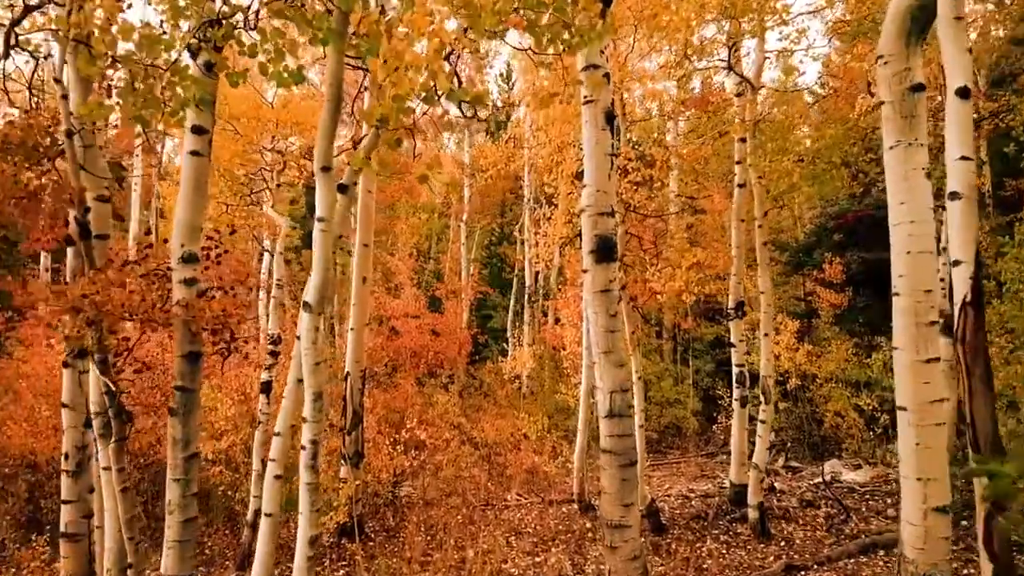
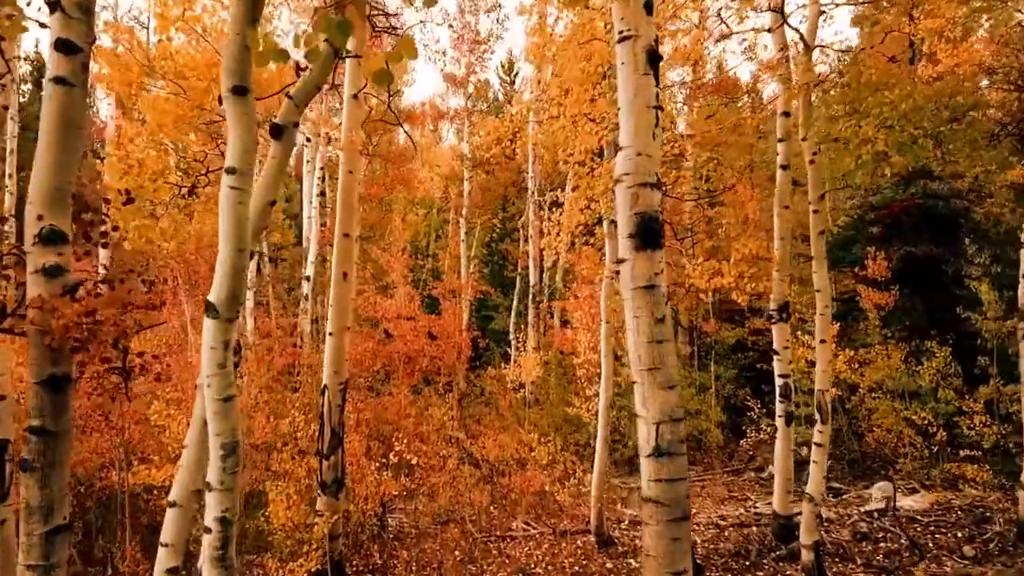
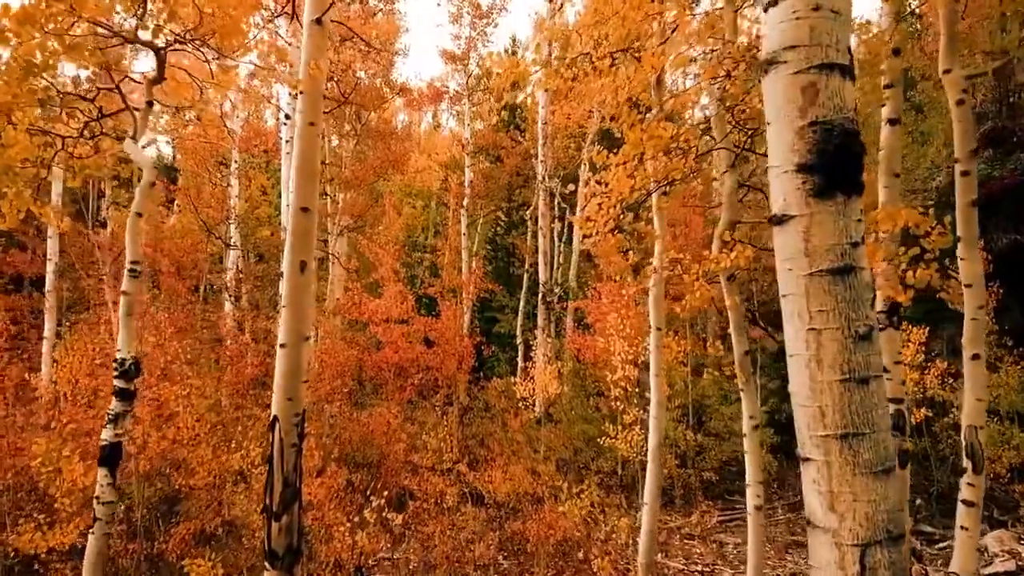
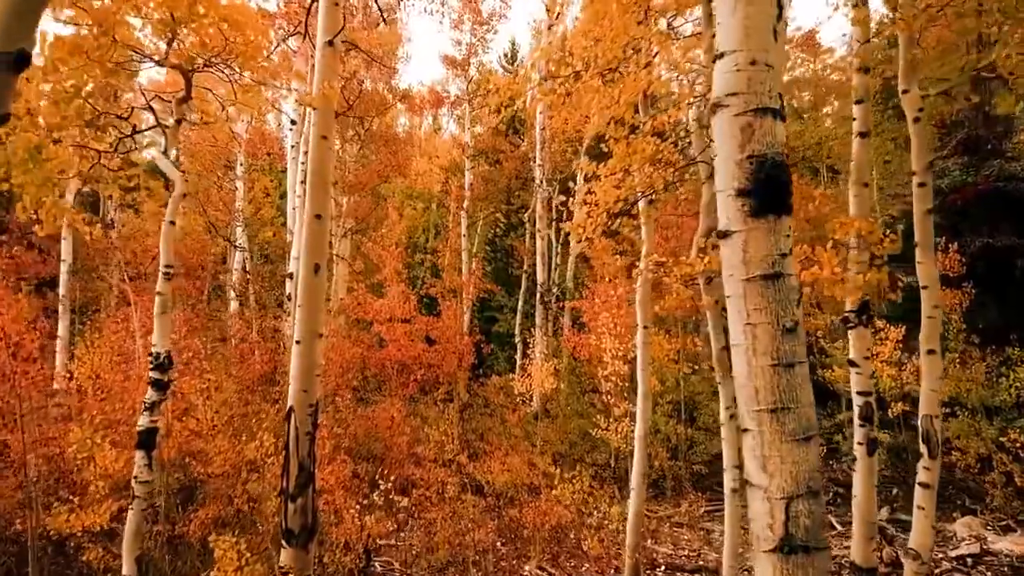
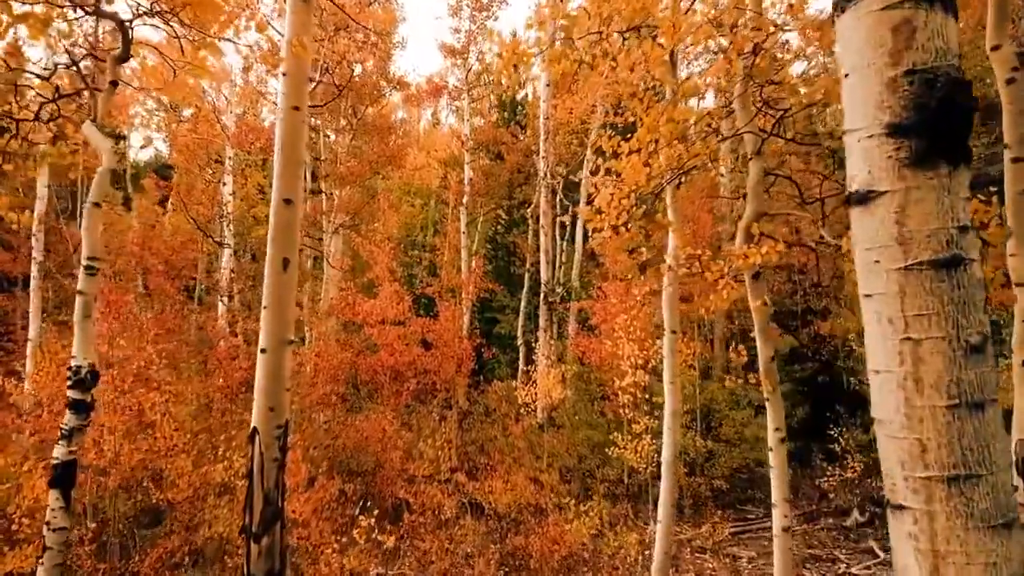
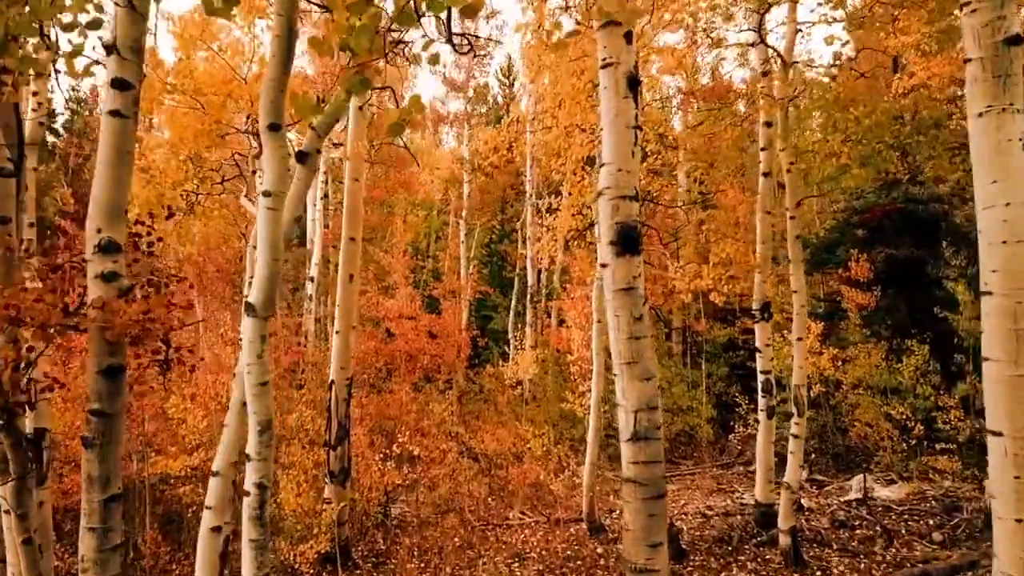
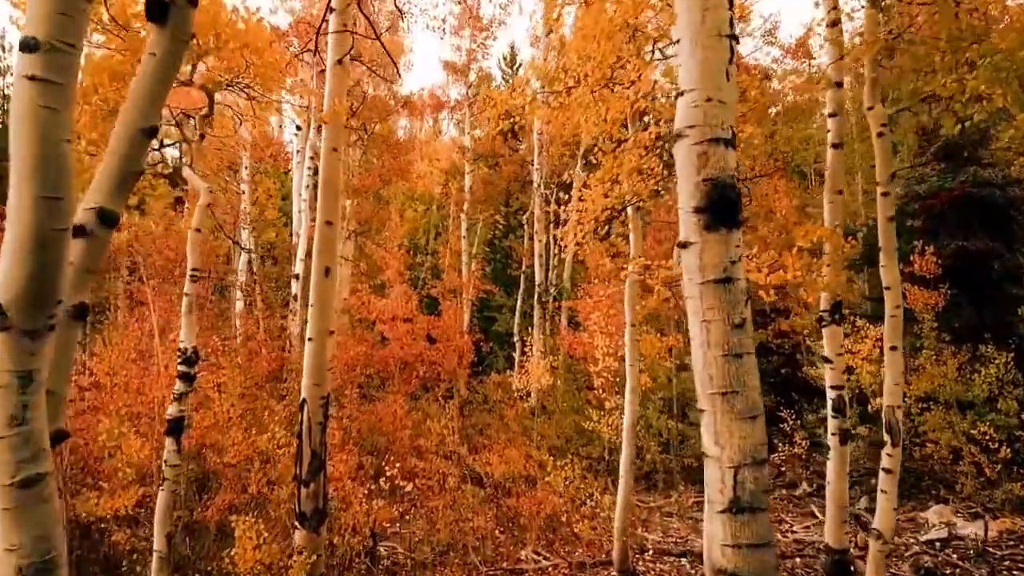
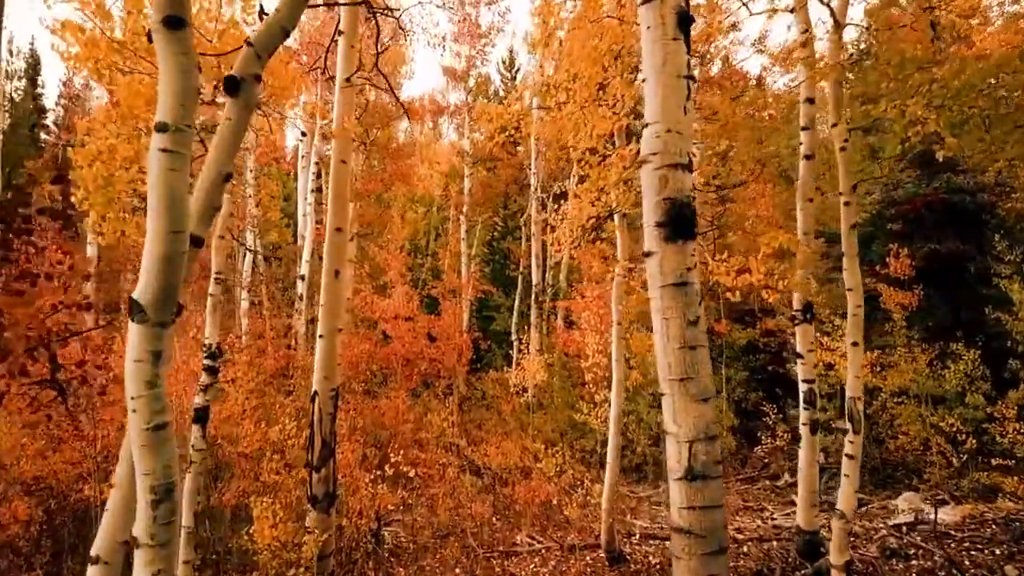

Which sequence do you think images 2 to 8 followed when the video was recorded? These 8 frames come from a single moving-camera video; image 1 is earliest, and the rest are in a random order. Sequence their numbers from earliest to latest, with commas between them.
6, 2, 8, 7, 4, 3, 5
